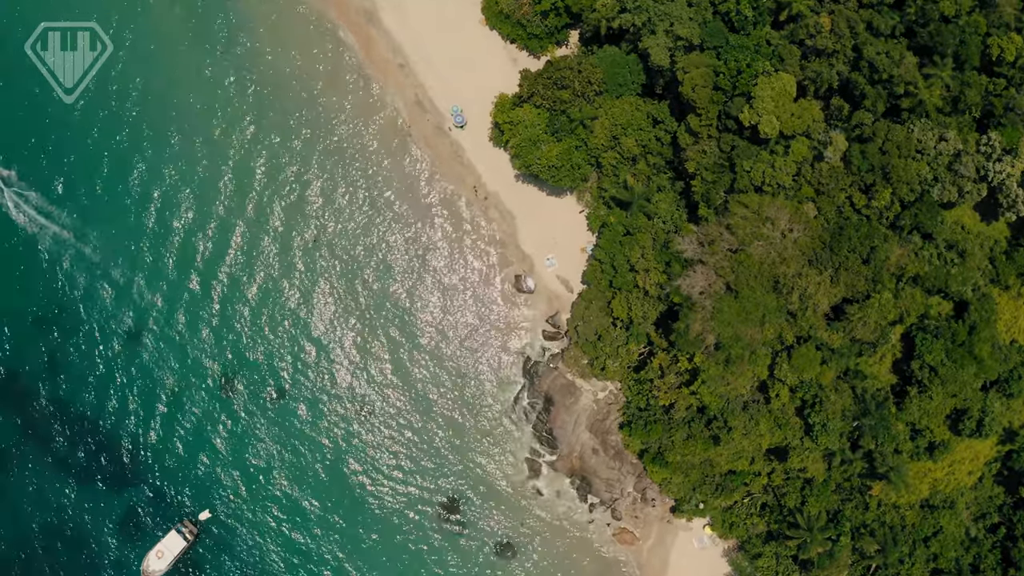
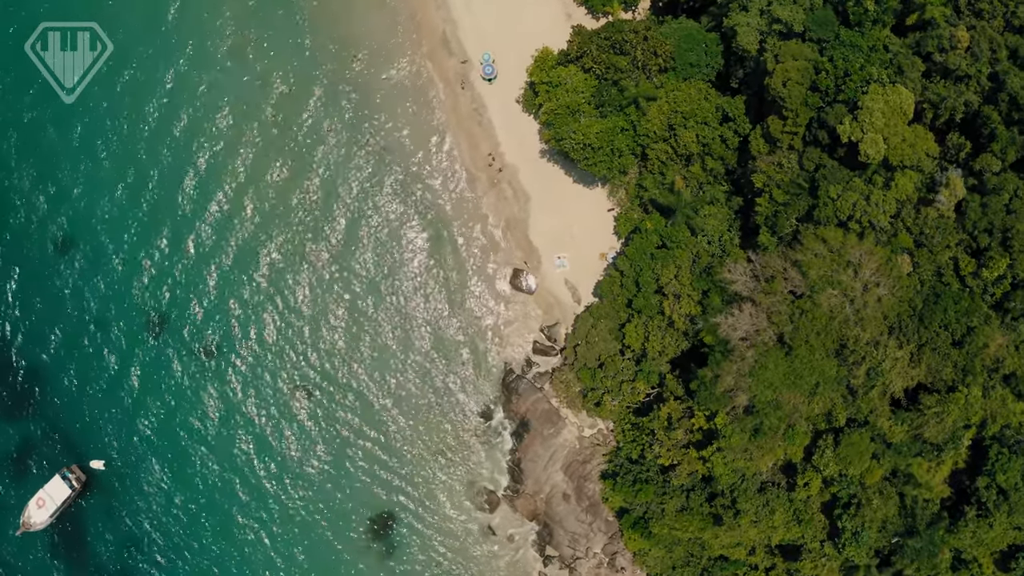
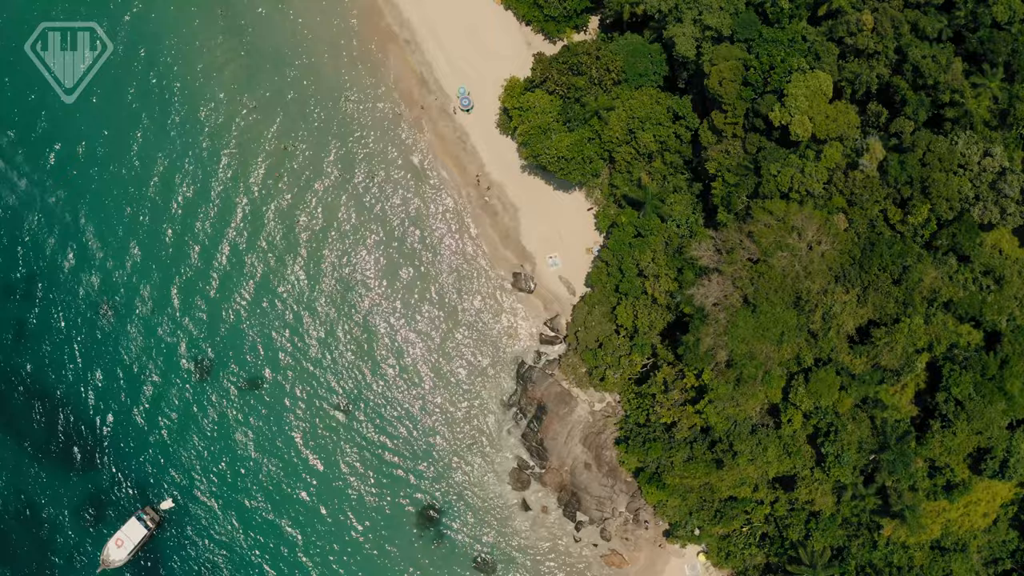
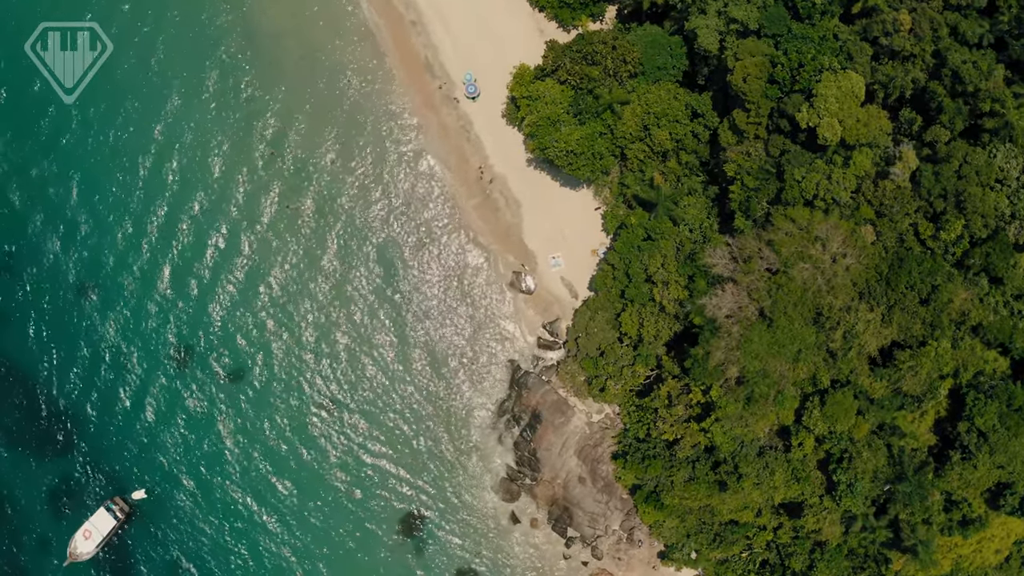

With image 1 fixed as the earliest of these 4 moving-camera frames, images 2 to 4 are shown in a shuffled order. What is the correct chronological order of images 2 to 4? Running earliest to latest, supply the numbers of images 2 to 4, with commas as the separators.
3, 4, 2
